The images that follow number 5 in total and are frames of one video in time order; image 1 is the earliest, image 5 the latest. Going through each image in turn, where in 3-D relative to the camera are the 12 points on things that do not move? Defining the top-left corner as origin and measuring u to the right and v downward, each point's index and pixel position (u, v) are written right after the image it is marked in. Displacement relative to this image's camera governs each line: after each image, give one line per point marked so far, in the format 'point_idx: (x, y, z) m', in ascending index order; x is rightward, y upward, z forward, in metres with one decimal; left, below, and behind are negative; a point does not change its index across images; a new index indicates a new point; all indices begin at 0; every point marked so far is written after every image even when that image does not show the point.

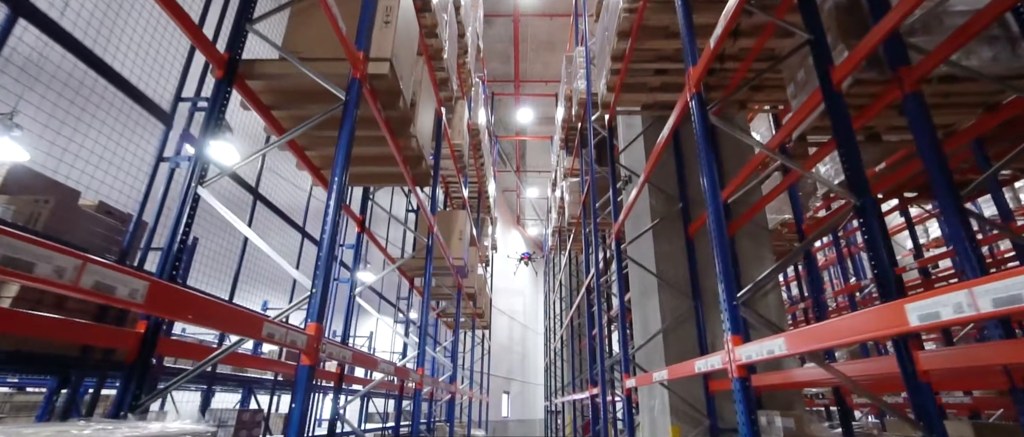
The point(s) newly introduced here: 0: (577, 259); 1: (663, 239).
0: (+2.0, -1.3, +15.1) m
1: (+1.8, -0.2, +5.7) m
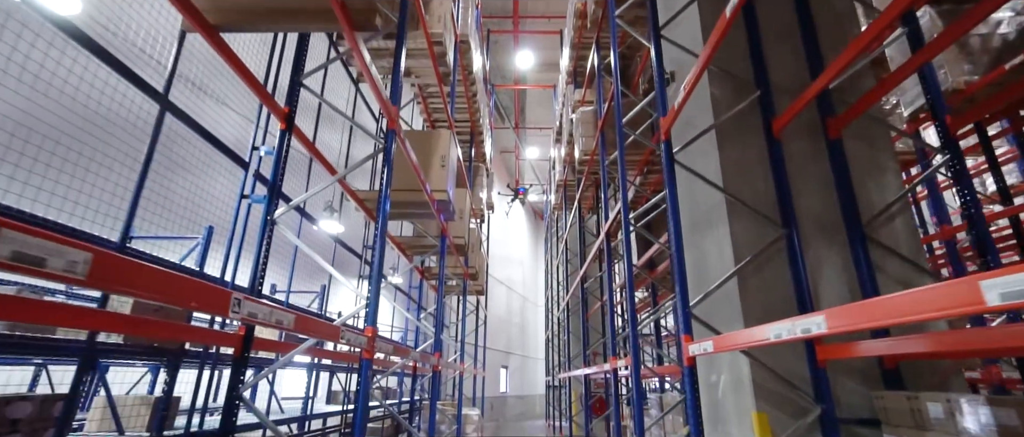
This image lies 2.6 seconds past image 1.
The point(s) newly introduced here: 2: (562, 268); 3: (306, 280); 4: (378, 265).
0: (+2.0, 0.0, +13.4) m
1: (+1.8, +0.6, +3.9) m
2: (+1.5, -1.5, +14.2) m
3: (-2.6, -0.8, +6.0) m
4: (-1.0, -0.3, +3.5) m
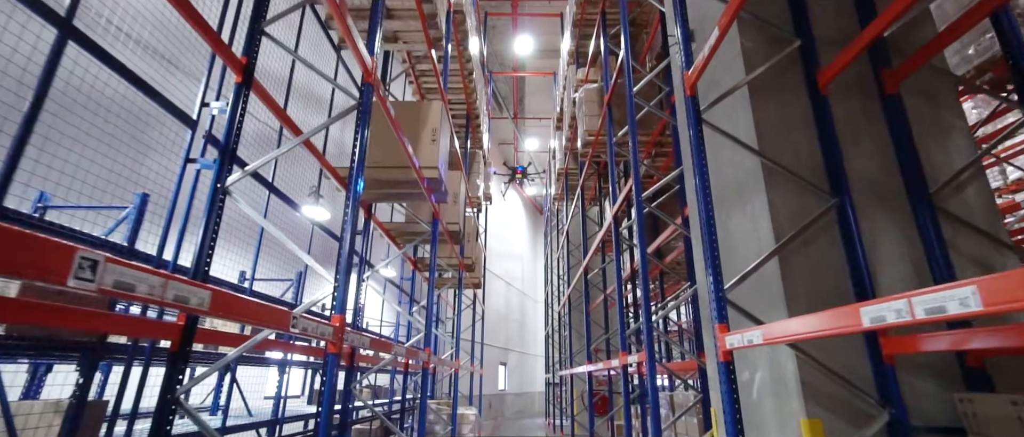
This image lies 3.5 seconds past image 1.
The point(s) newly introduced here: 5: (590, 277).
0: (+2.0, +0.3, +12.8) m
1: (+1.8, +0.8, +3.3) m
2: (+1.4, -1.2, +13.6) m
3: (-2.6, -0.6, +5.4) m
4: (-1.0, -0.2, +2.9) m
5: (+1.8, -1.3, +11.0) m
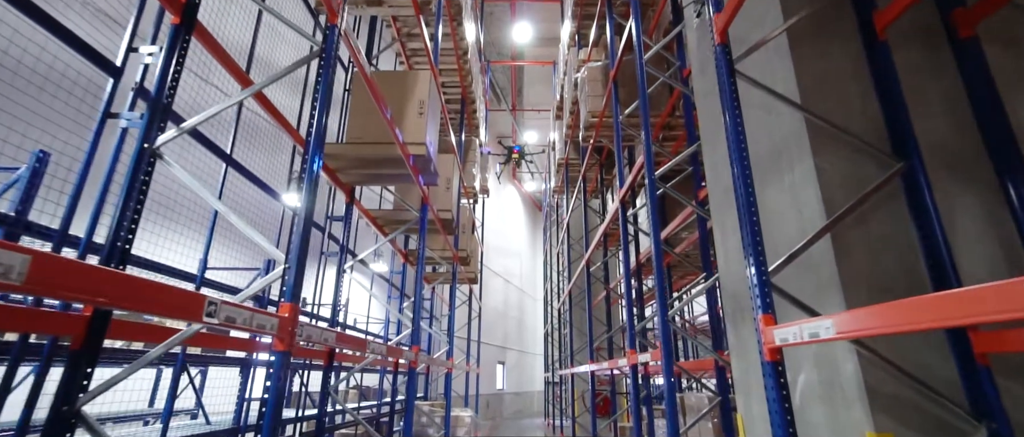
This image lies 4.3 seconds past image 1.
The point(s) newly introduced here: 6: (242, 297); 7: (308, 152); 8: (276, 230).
0: (+1.9, +0.5, +12.2) m
1: (+1.7, +1.0, +2.8) m
2: (+1.4, -1.0, +13.1) m
3: (-2.6, -0.4, +4.9) m
4: (-1.0, 0.0, +2.4) m
5: (+1.7, -1.1, +10.5) m
6: (-1.3, -0.4, +2.4) m
7: (-1.1, +0.3, +2.6) m
8: (-2.9, -0.1, +6.0) m
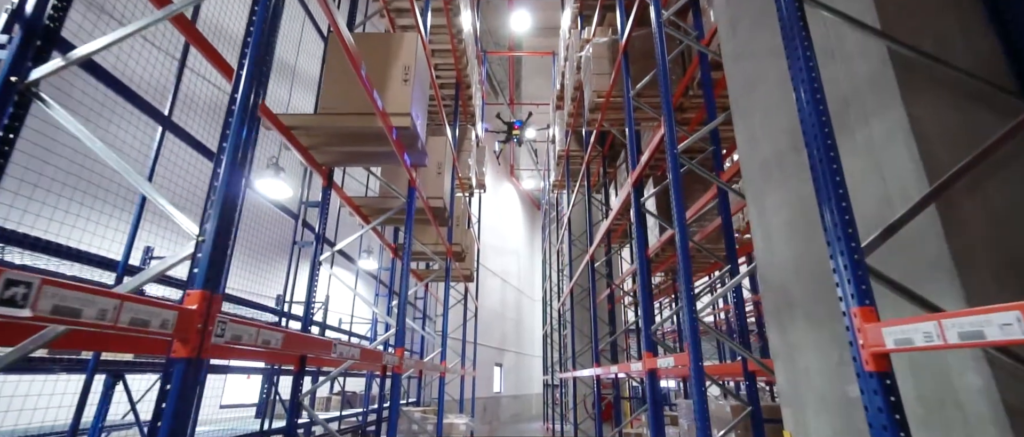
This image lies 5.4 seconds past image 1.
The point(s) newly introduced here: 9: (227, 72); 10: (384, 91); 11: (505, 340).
0: (+1.9, +0.6, +11.6) m
1: (+1.7, +1.1, +2.1) m
2: (+1.3, -0.9, +12.5) m
3: (-2.6, -0.3, +4.2) m
4: (-1.0, +0.2, +1.7) m
5: (+1.7, -1.0, +9.8) m
6: (-1.3, -0.2, +1.7) m
7: (-1.1, +0.5, +1.9) m
8: (-2.9, 0.0, +5.4) m
9: (-2.0, +1.0, +3.2) m
10: (-1.1, +1.0, +4.0) m
11: (-0.3, -4.3, +17.2) m
